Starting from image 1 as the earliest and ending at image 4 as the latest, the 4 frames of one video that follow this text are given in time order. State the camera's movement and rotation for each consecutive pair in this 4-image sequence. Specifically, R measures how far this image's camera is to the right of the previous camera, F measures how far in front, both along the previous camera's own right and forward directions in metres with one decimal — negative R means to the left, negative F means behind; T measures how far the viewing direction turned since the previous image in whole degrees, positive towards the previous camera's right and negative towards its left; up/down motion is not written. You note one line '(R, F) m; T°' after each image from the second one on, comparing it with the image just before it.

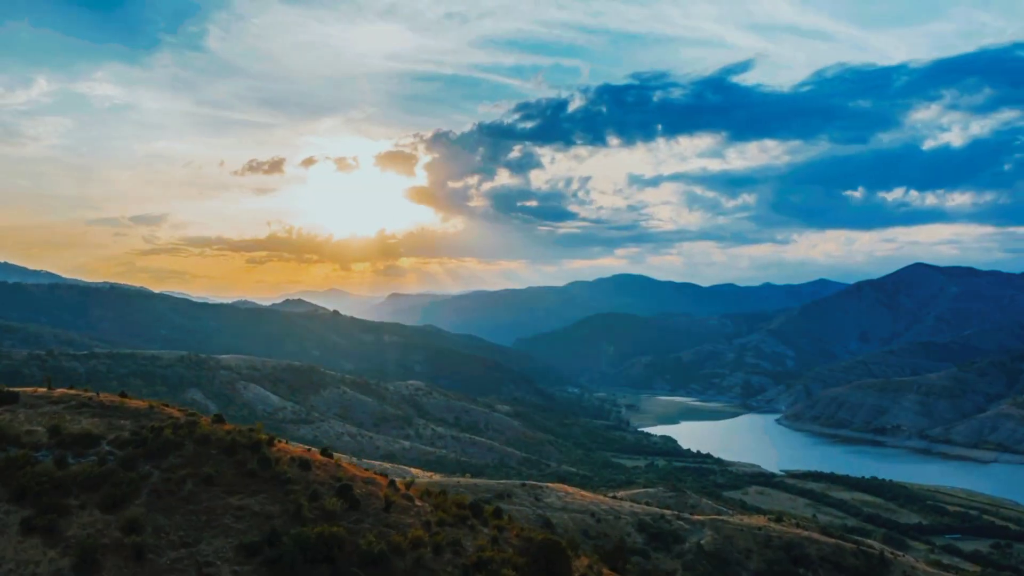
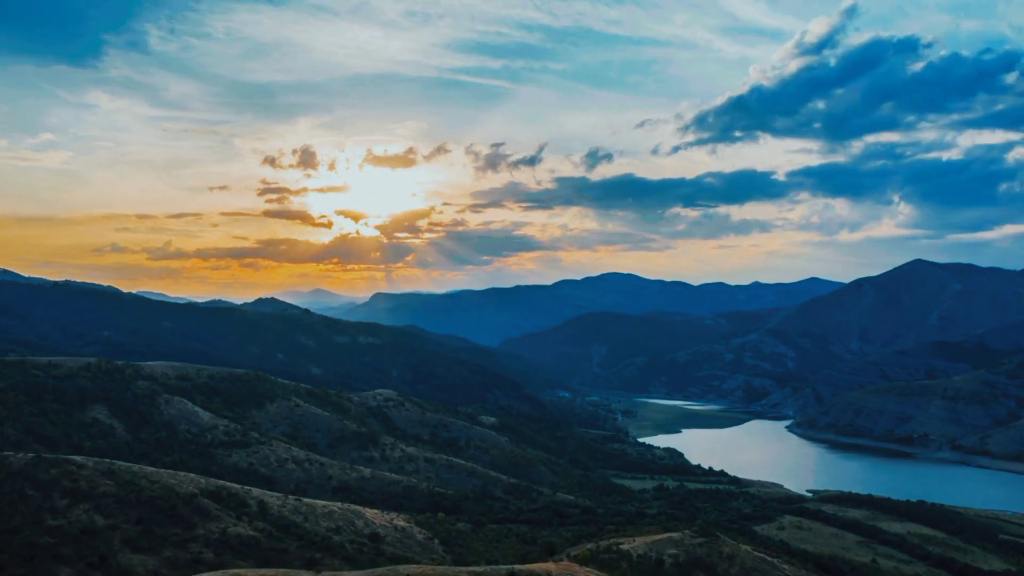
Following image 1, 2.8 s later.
(+0.1, +12.6) m; +1°
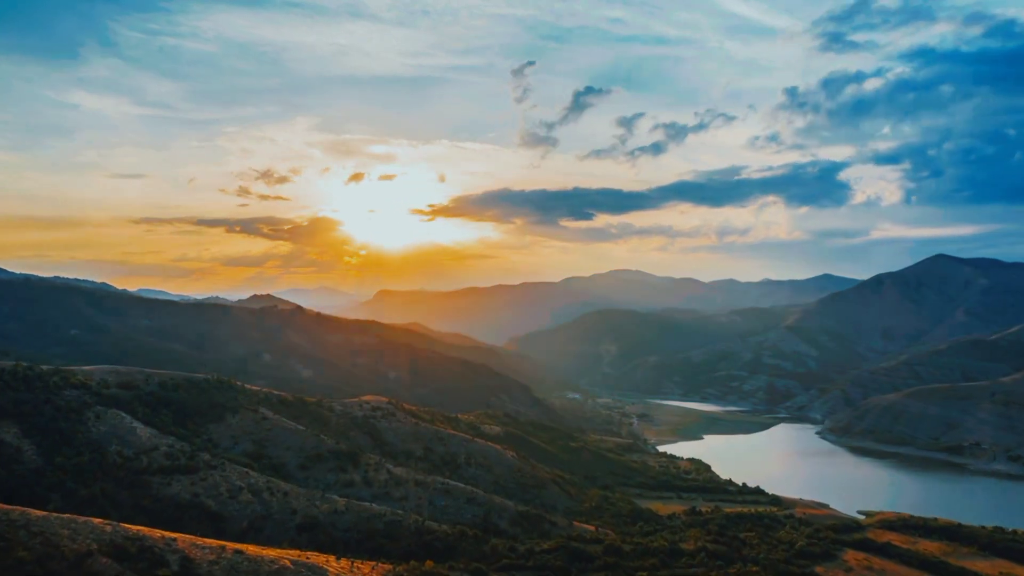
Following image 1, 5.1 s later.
(-0.1, +10.3) m; 0°
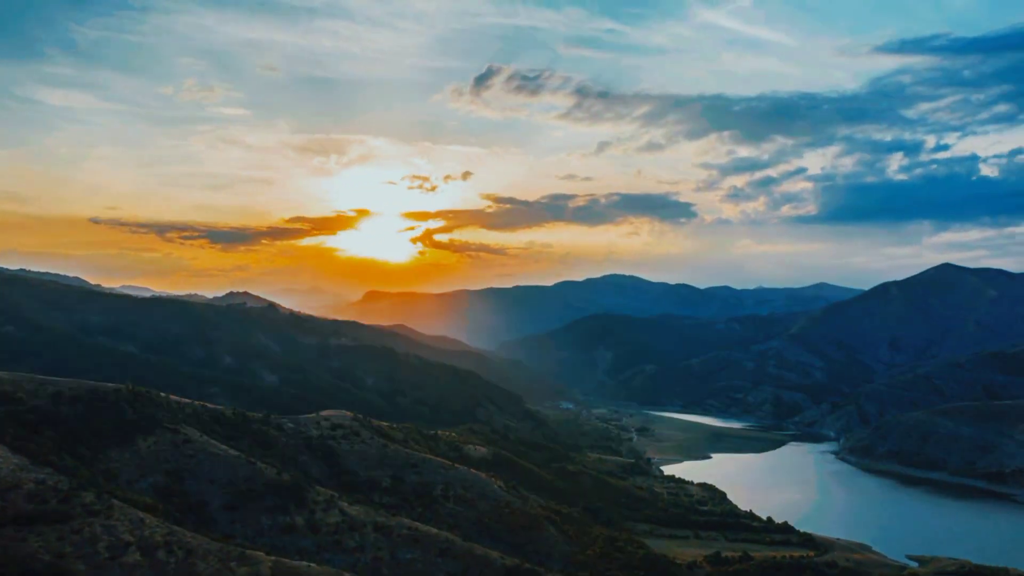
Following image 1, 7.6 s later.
(+0.1, +11.2) m; +1°
